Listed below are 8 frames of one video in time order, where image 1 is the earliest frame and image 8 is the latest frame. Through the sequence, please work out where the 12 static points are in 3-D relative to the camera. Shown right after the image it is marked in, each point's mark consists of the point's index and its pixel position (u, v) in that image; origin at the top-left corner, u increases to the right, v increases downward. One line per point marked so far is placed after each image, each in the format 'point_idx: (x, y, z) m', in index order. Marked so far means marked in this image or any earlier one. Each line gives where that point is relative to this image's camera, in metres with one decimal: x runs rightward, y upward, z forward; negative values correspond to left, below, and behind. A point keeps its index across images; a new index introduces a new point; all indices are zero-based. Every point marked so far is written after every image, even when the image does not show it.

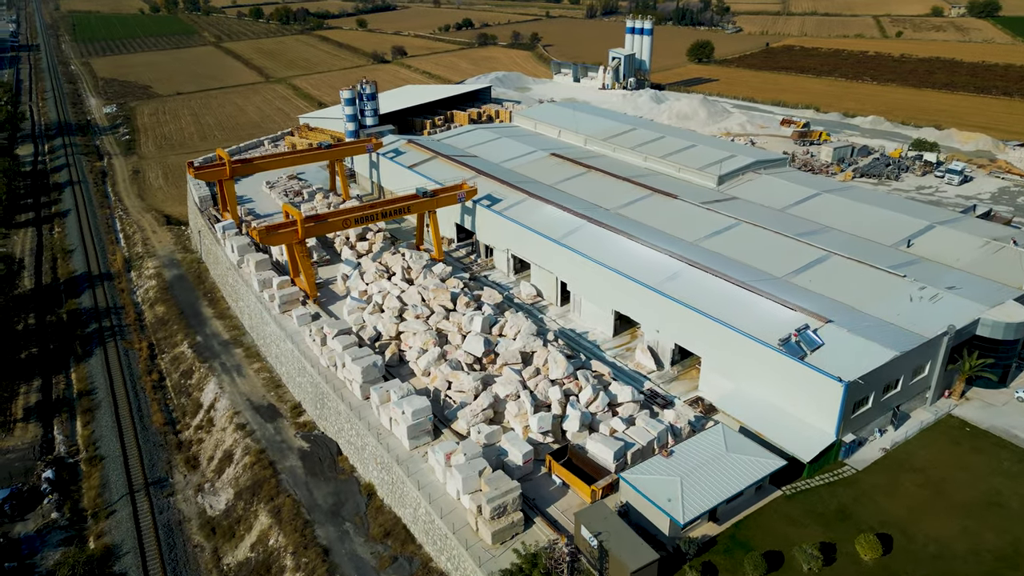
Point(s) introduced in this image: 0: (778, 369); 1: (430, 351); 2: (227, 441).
0: (+5.8, -1.8, +16.2) m
1: (-2.0, -1.6, +18.3) m
2: (-7.4, -4.0, +19.3) m
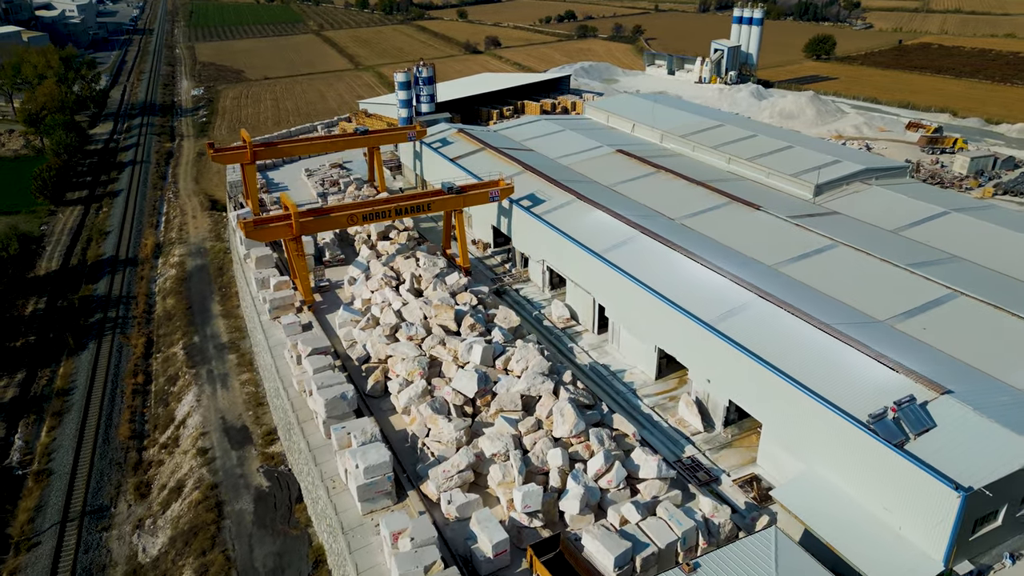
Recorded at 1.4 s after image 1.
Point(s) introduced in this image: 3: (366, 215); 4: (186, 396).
0: (+5.5, -2.6, +11.6) m
1: (-2.0, -1.9, +14.7) m
2: (-7.3, -4.0, +16.5) m
3: (-3.7, +1.9, +19.1) m
4: (-8.4, -2.8, +19.1) m
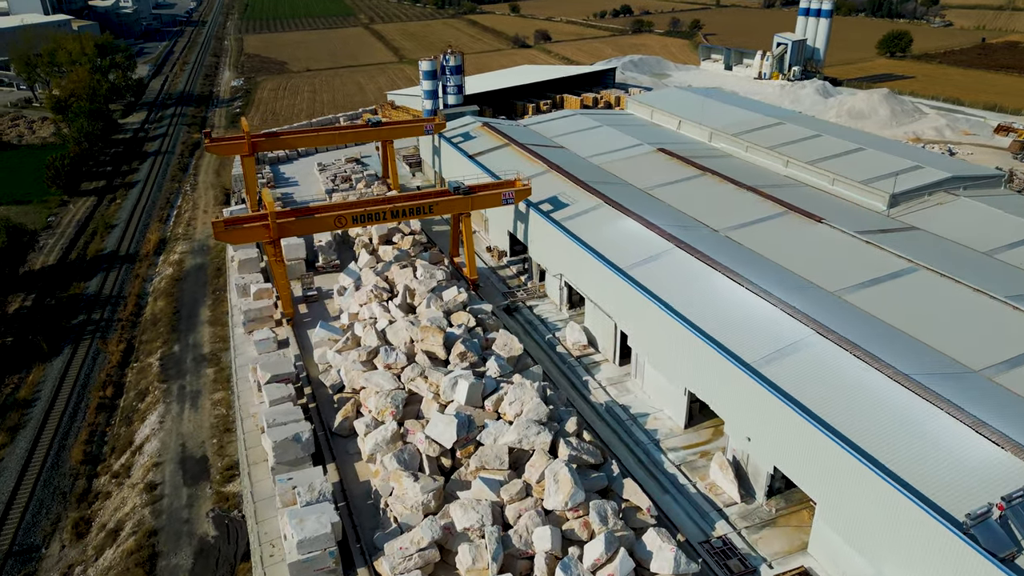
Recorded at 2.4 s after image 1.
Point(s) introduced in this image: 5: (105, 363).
0: (+5.1, -3.2, +8.5) m
1: (-2.1, -2.3, +12.1) m
2: (-7.4, -4.2, +14.2) m
3: (-3.5, +1.6, +16.6) m
4: (-8.2, -2.9, +16.9) m
5: (-10.7, -2.0, +19.6) m
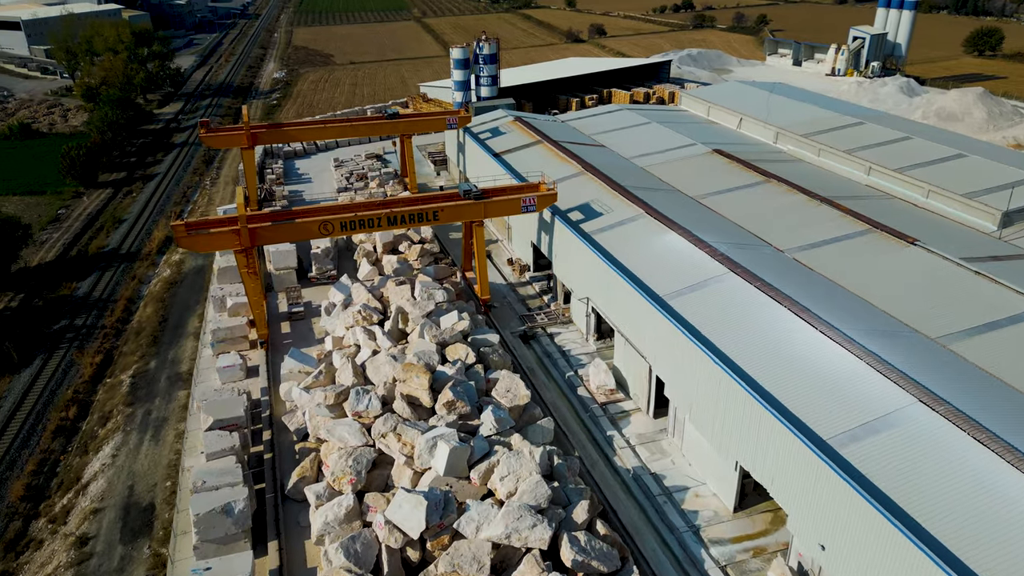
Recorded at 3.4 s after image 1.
0: (+4.7, -3.9, +5.3) m
1: (-2.2, -2.7, +9.4) m
2: (-7.4, -4.4, +11.9) m
3: (-3.1, +1.2, +13.9) m
4: (-8.0, -3.1, +14.6) m
5: (-10.3, -2.1, +17.5) m
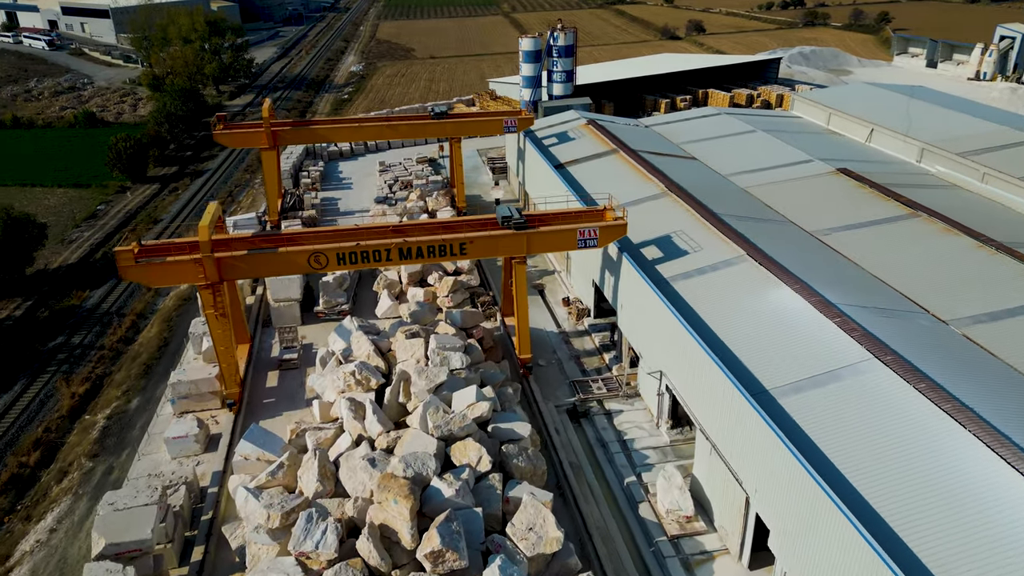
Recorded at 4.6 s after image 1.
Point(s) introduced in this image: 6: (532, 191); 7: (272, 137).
0: (+4.2, -5.0, +1.2) m
1: (-2.2, -3.4, +6.0) m
2: (-7.1, -4.9, +9.1) m
3: (-2.4, +0.5, +10.6) m
4: (-7.4, -3.6, +11.9) m
5: (-9.3, -2.5, +15.0) m
6: (+0.5, +2.3, +17.9) m
7: (-5.4, +3.4, +16.8) m
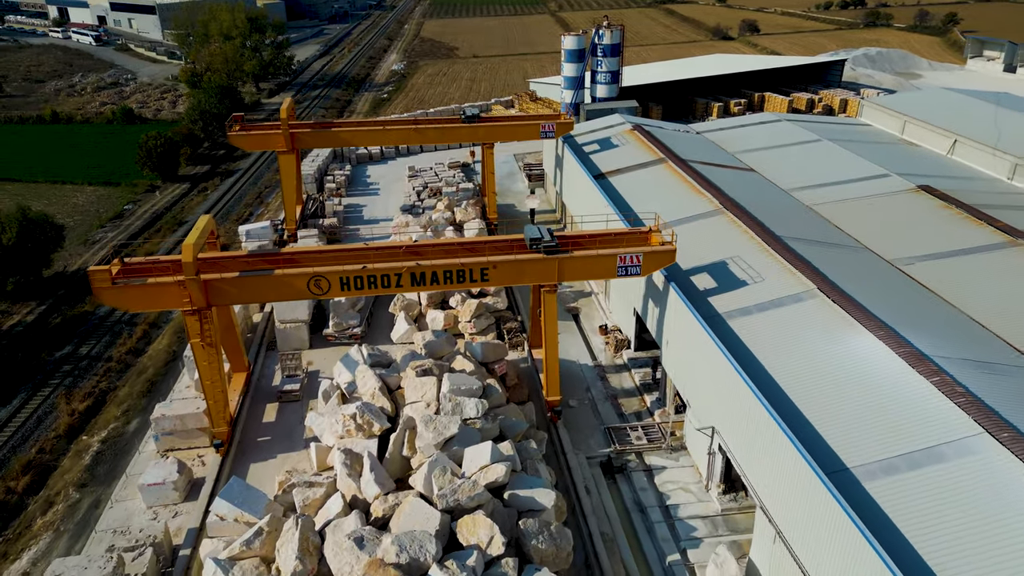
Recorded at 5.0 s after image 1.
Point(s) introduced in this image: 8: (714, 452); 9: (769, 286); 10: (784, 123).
0: (+3.8, -5.5, -0.5) m
1: (-2.2, -3.8, +4.6) m
2: (-7.0, -5.2, +8.0) m
3: (-2.0, +0.1, +9.3) m
4: (-7.1, -3.9, +10.8) m
5: (-8.8, -2.7, +14.0) m
6: (+1.3, +1.9, +16.4) m
7: (-4.6, +3.1, +15.6) m
8: (+2.4, -1.9, +8.9) m
9: (+3.5, 0.0, +10.0) m
10: (+6.8, +4.1, +18.5) m
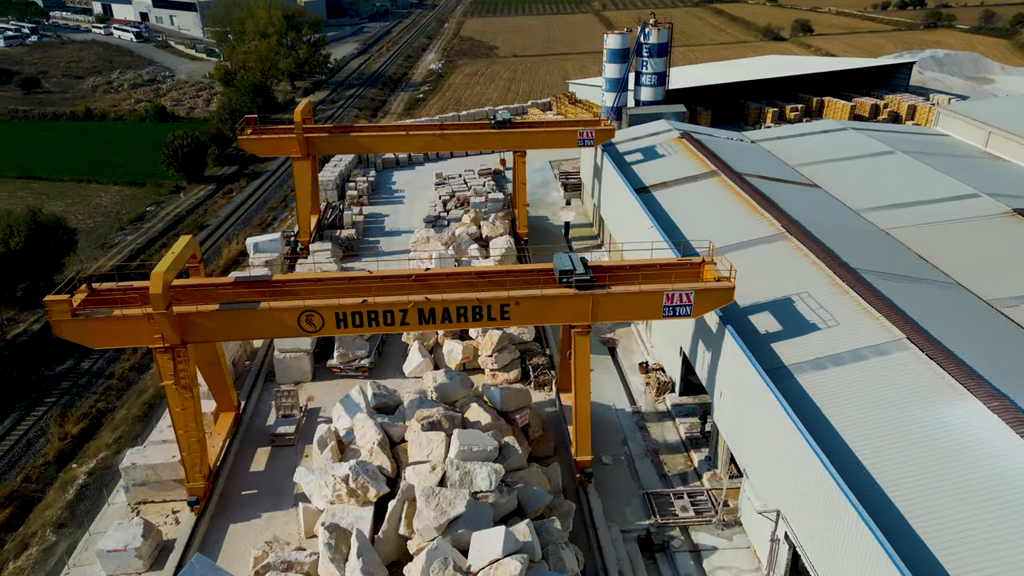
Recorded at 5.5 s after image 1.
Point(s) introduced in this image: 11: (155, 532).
0: (+3.5, -6.0, -2.2) m
1: (-2.3, -4.2, +3.3) m
2: (-6.9, -5.5, +6.9) m
3: (-1.8, -0.3, +7.9) m
4: (-6.8, -4.1, +9.7) m
5: (-8.3, -2.9, +13.0) m
6: (+2.0, +1.4, +14.8) m
7: (-4.0, +2.8, +14.4) m
8: (+2.6, -2.4, +7.3) m
9: (+3.8, -0.5, +8.3) m
10: (+7.6, +3.5, +16.7) m
11: (-3.8, -2.6, +8.1) m
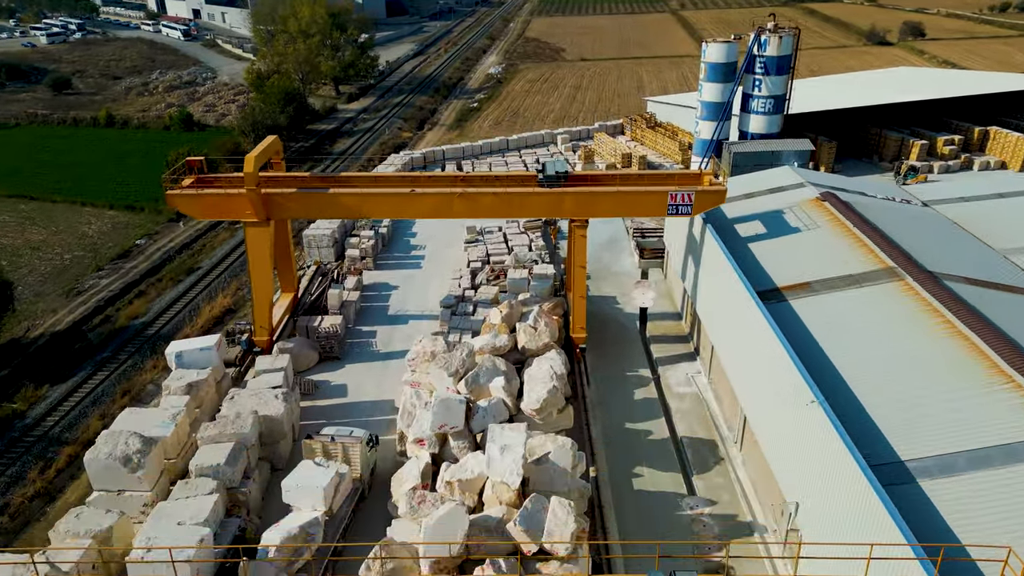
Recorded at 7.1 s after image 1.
0: (+2.5, -7.9, -7.3) m
1: (-2.7, -5.9, -1.4) m
2: (-7.1, -7.0, +2.6) m
3: (-1.7, -2.0, +3.2) m
4: (-6.7, -5.7, +5.4) m
5: (-7.9, -4.4, +8.8) m
6: (+2.7, -0.5, +9.7) m
7: (-3.2, +1.1, +9.8) m
8: (+2.6, -4.3, +2.2) m
9: (+3.9, -2.4, +3.2) m
10: (+8.5, +1.4, +11.2) m
11: (-3.8, -4.3, +3.5) m
